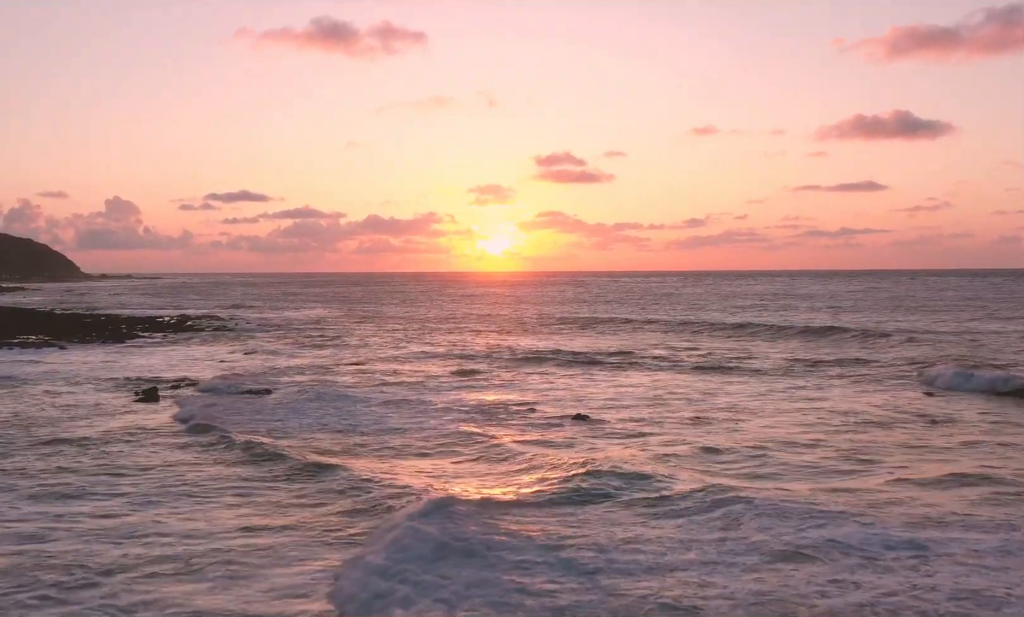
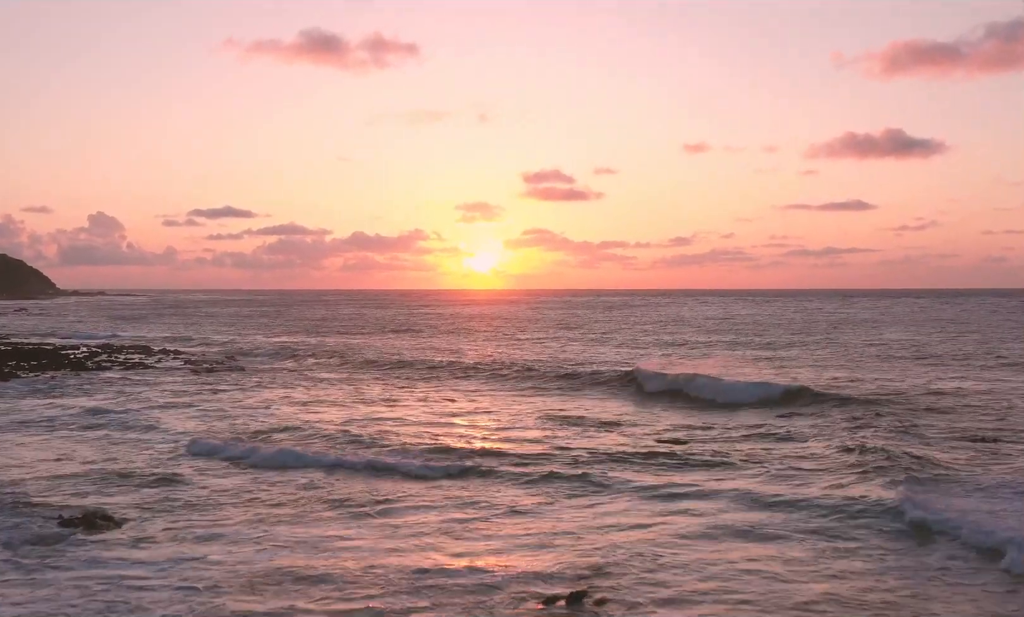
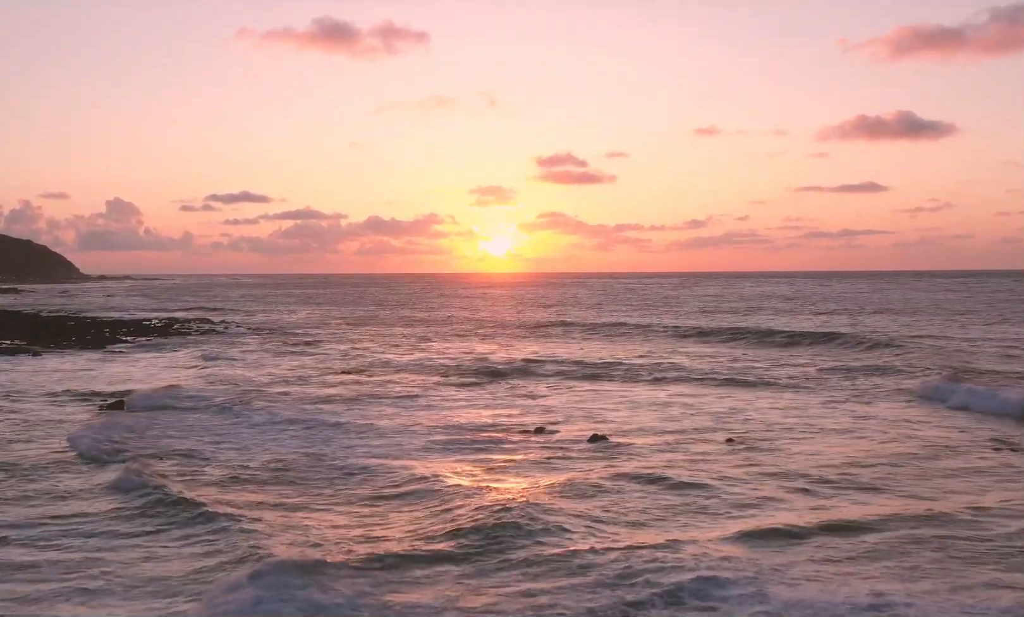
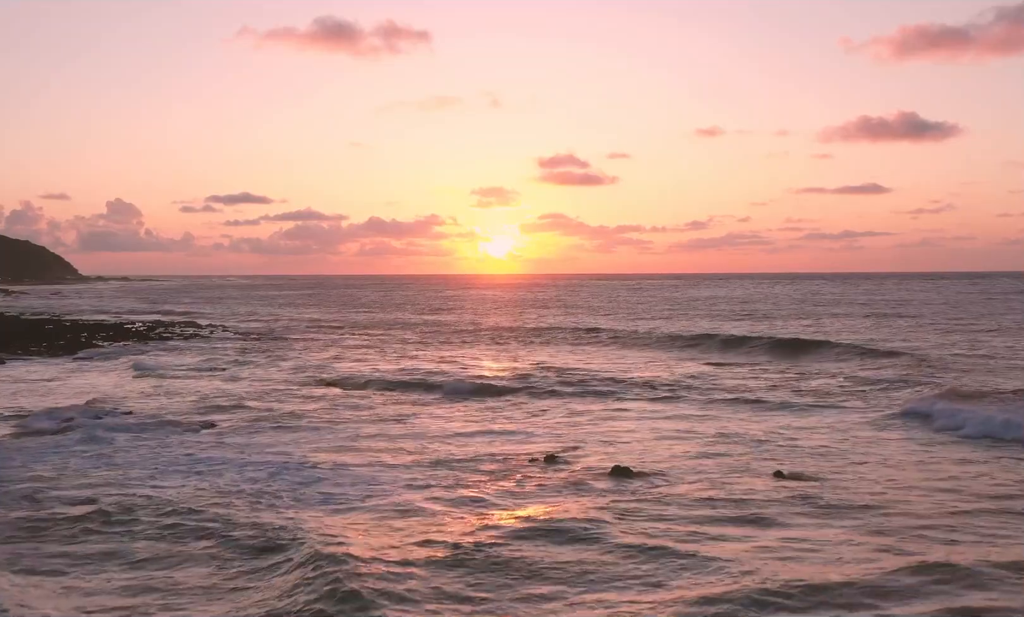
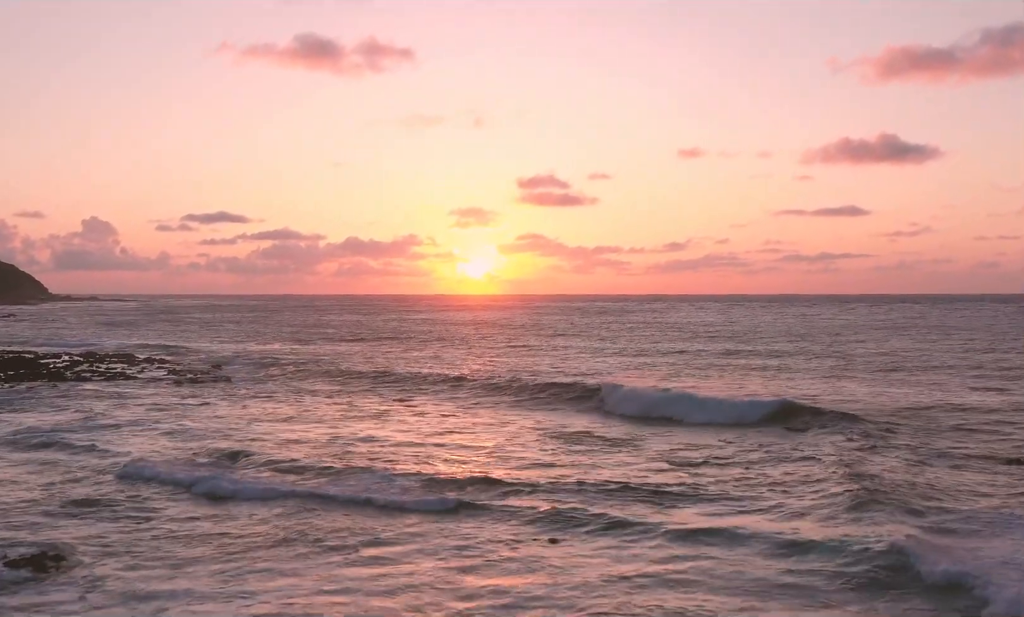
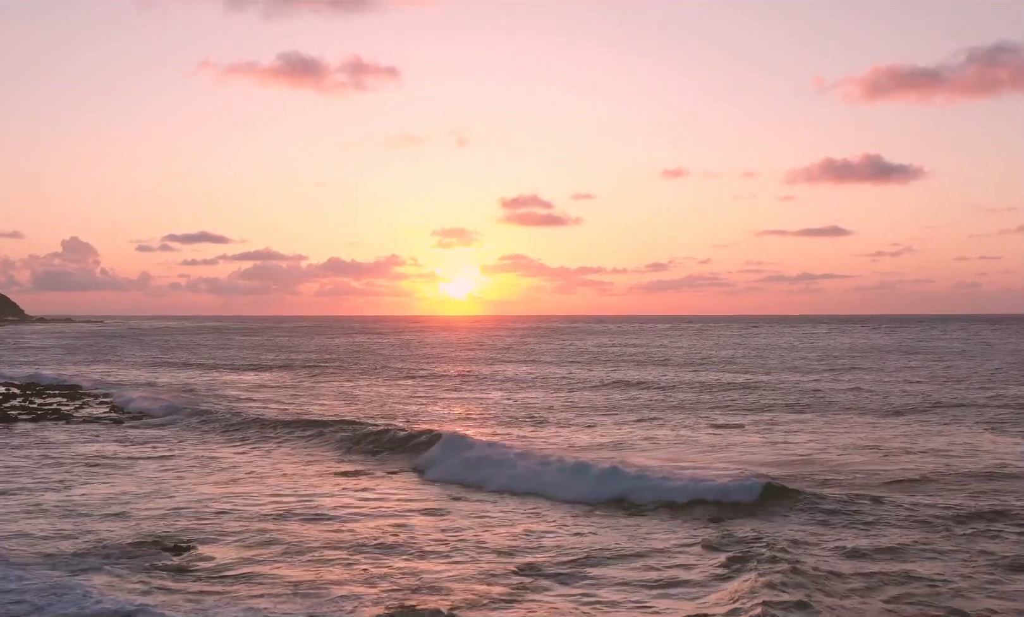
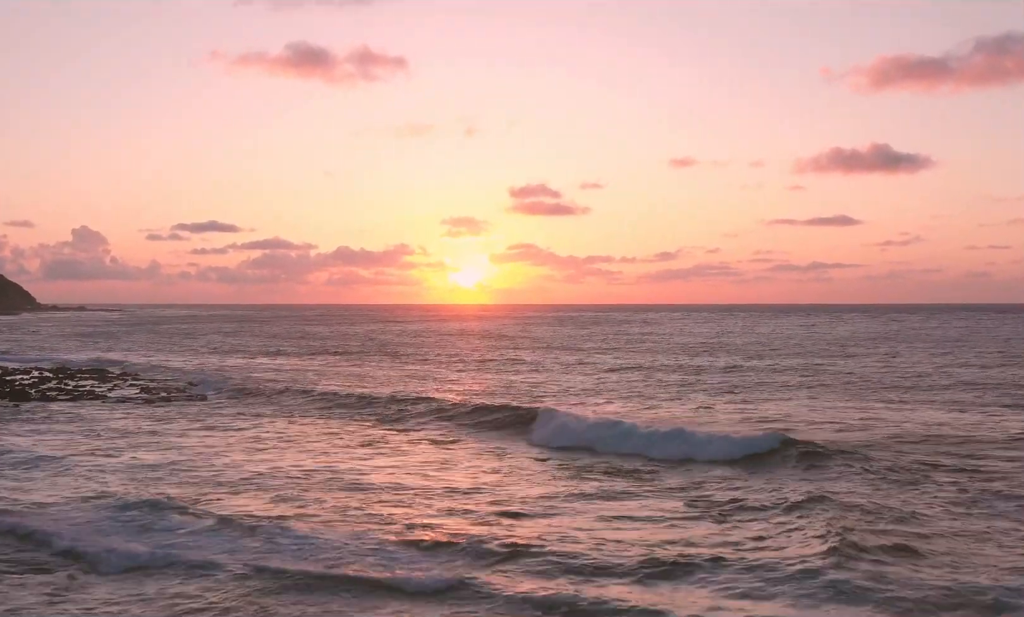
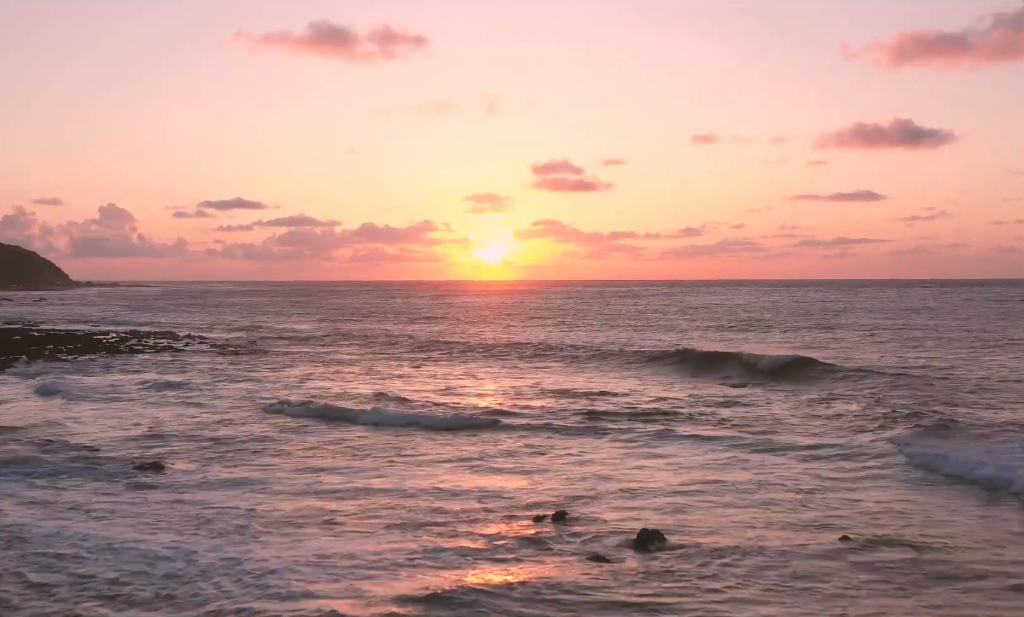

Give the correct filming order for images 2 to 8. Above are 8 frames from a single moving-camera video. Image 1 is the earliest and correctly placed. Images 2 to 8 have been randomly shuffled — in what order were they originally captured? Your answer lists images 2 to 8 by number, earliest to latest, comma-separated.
3, 4, 8, 2, 5, 7, 6
